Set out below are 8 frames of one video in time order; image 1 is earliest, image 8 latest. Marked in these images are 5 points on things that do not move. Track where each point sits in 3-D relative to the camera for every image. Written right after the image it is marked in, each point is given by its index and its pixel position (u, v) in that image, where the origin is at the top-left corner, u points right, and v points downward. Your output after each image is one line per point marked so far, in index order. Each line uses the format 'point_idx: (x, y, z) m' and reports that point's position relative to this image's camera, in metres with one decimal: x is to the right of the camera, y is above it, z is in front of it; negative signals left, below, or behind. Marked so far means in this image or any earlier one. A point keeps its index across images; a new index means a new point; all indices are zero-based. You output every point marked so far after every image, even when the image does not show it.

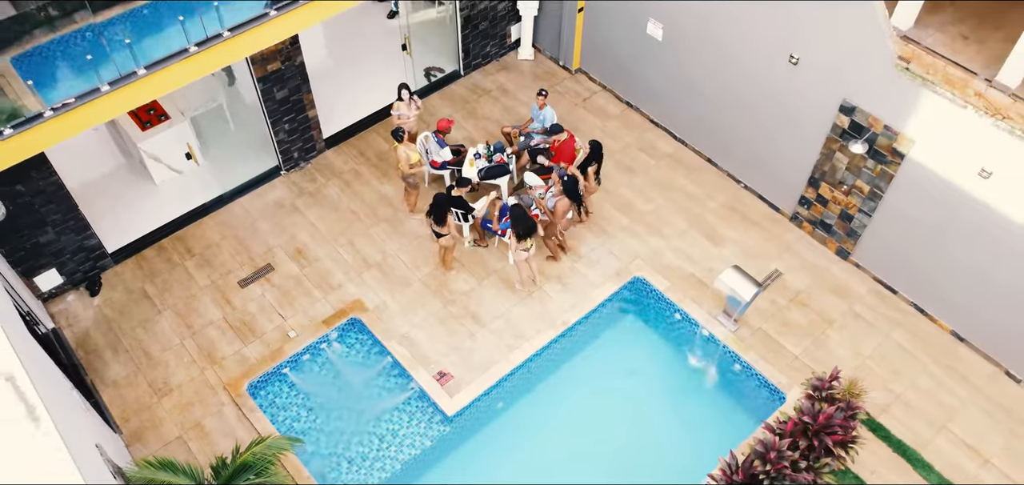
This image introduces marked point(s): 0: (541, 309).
0: (+0.4, -0.9, +9.8) m
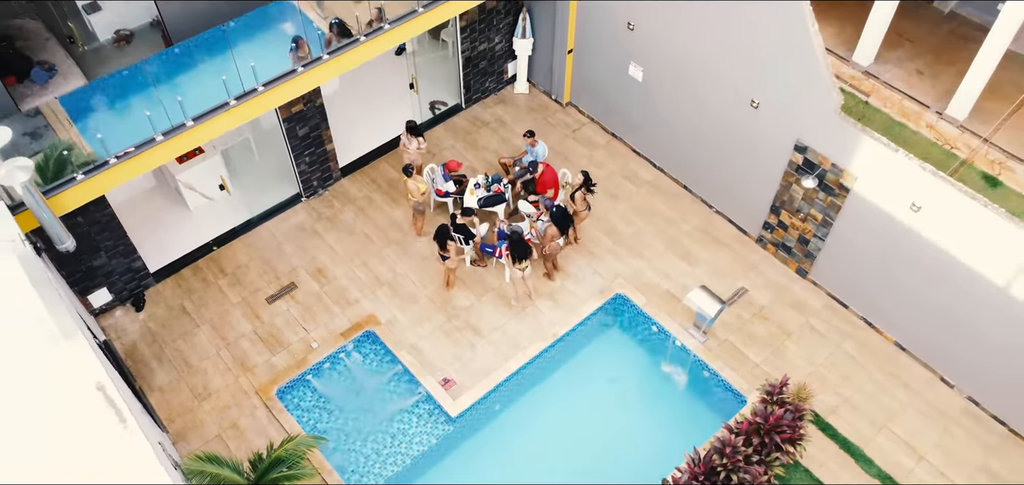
0: (+0.3, -1.2, +11.1) m
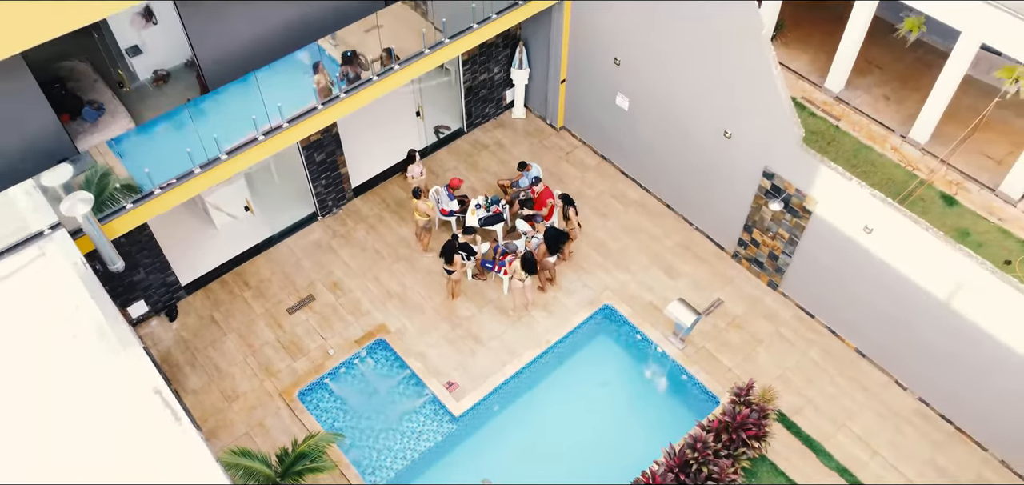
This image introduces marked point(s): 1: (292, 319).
0: (+0.3, -1.4, +12.3) m
1: (-3.6, -1.2, +12.5) m
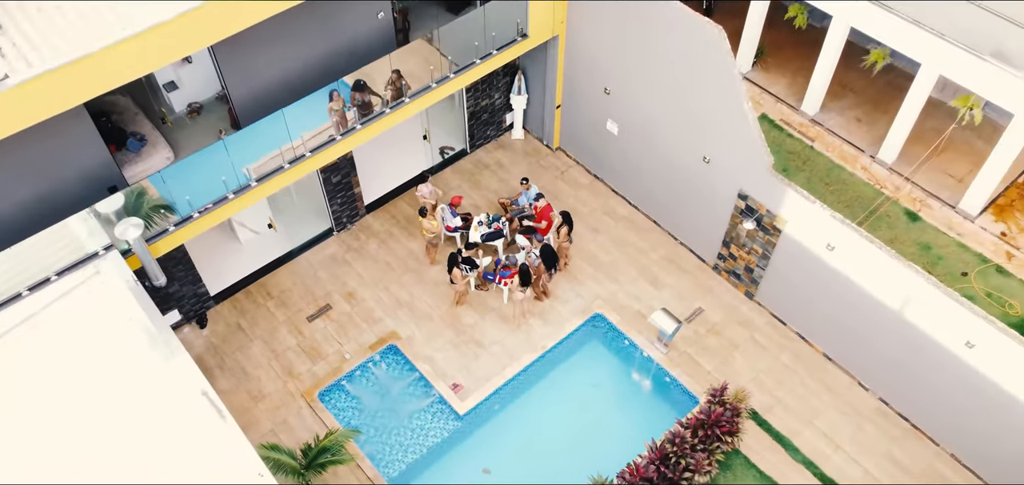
0: (+0.3, -1.7, +13.5) m
1: (-3.6, -1.5, +13.7) m
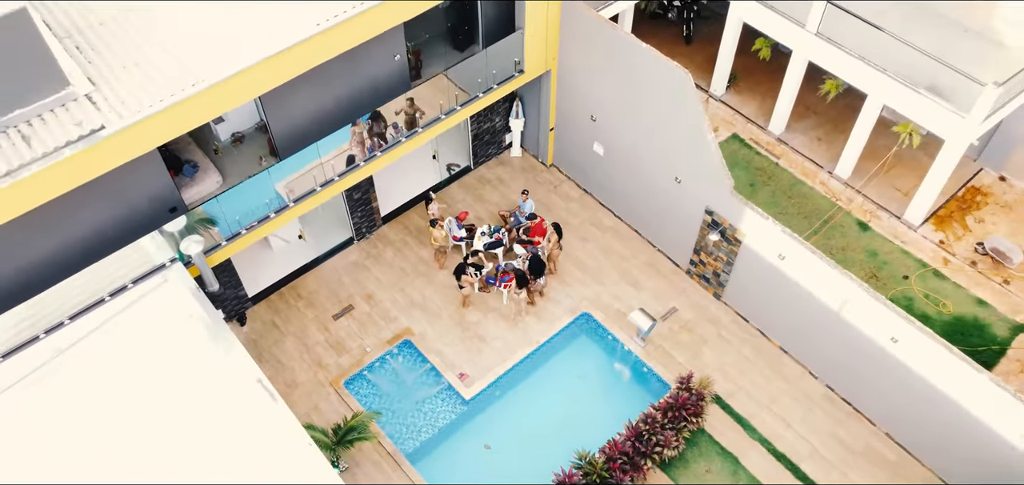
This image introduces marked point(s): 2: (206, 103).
0: (+0.2, -1.9, +15.6) m
1: (-3.6, -1.7, +15.8) m
2: (-4.5, +2.0, +11.1) m
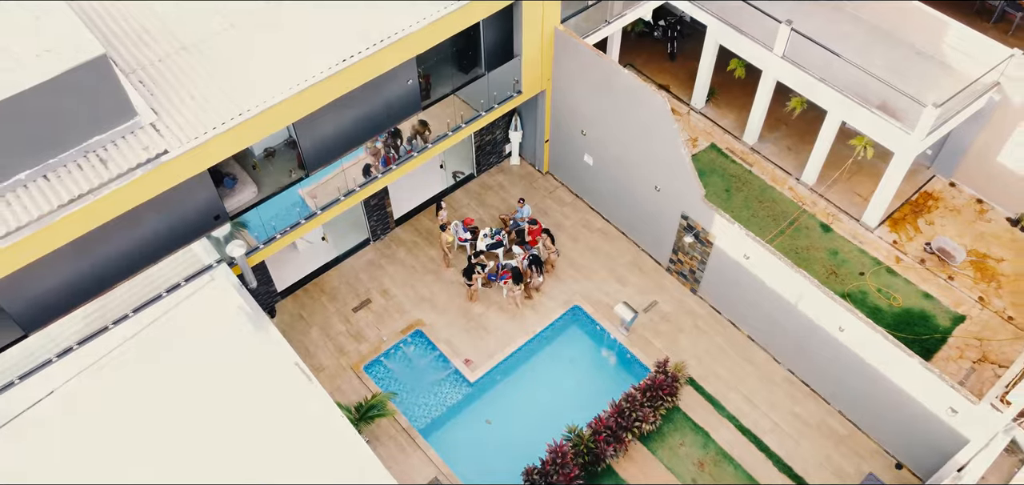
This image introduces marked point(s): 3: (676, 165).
0: (+0.2, -1.9, +17.7) m
1: (-3.7, -1.7, +17.9) m
2: (-4.5, +2.0, +13.1) m
3: (+3.4, +1.6, +16.0) m
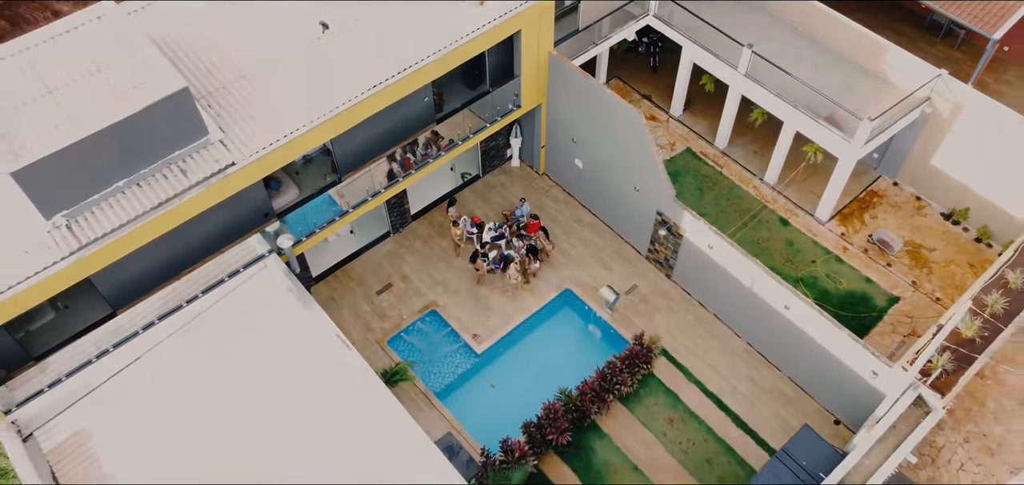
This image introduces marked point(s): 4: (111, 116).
0: (+0.2, -1.7, +20.7) m
1: (-3.6, -1.5, +20.9) m
2: (-4.5, +2.1, +16.1) m
3: (+3.4, +1.8, +19.0) m
4: (-7.6, +2.4, +14.6) m
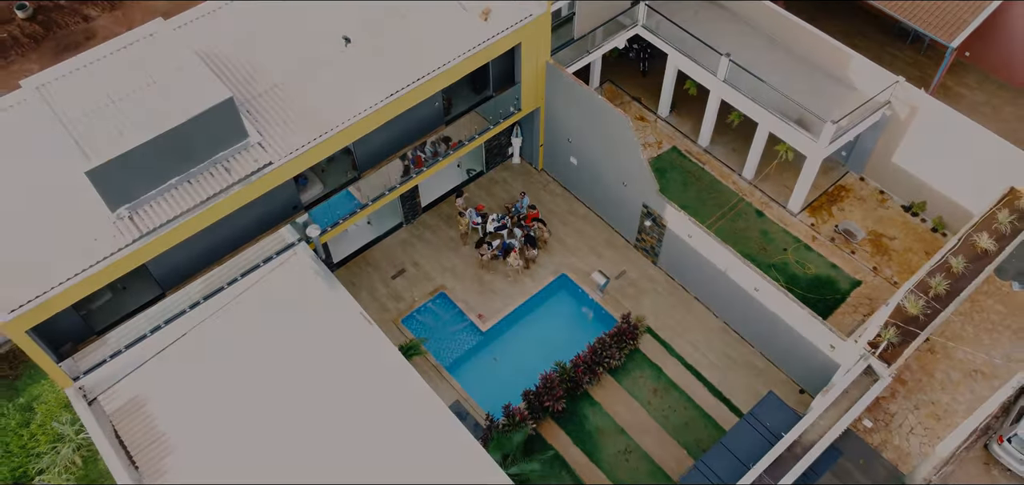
0: (+0.3, -1.4, +23.0) m
1: (-3.6, -1.2, +23.2) m
2: (-4.5, +2.3, +18.4) m
3: (+3.5, +2.1, +21.2) m
4: (-7.6, +2.7, +16.9) m
